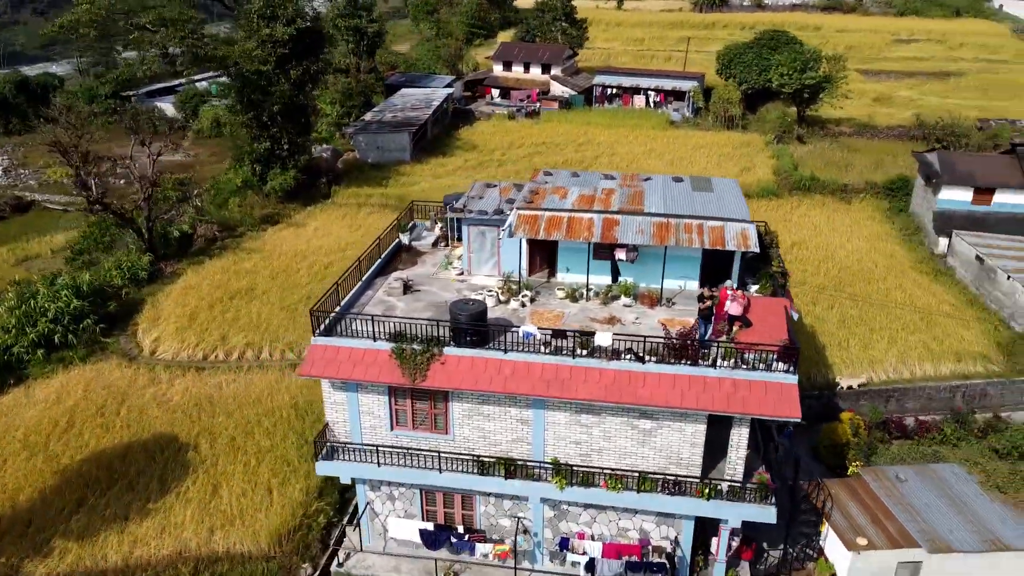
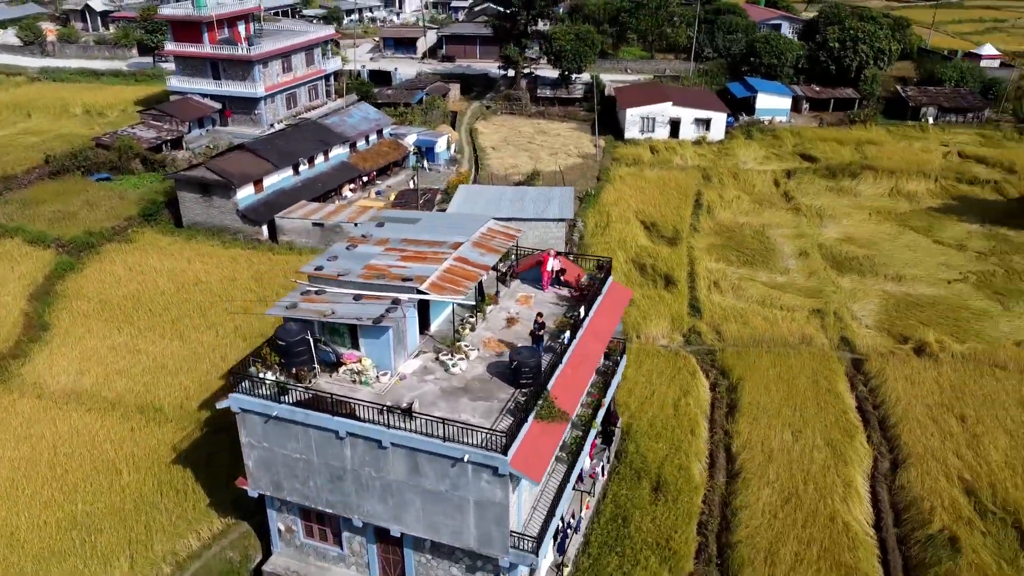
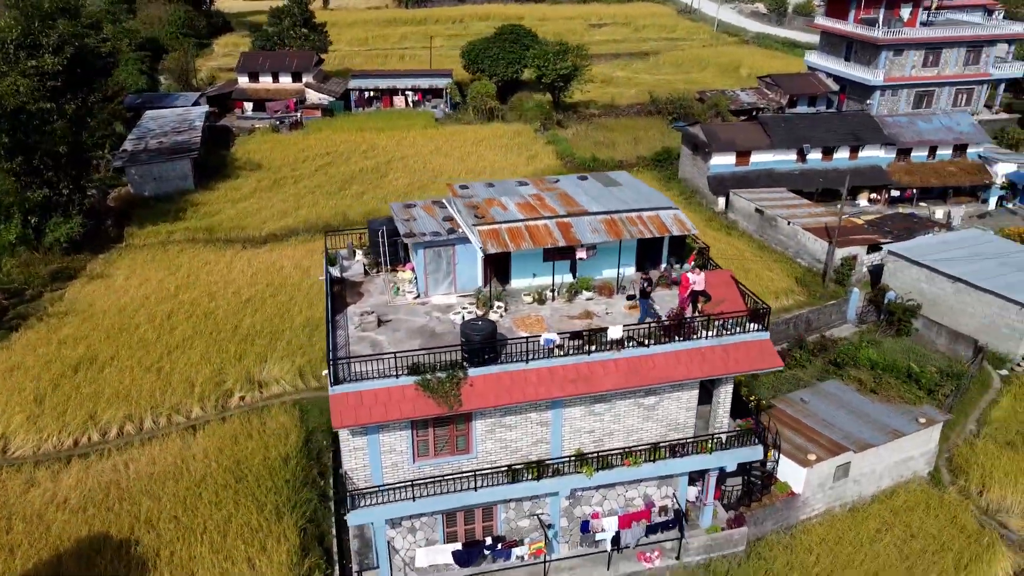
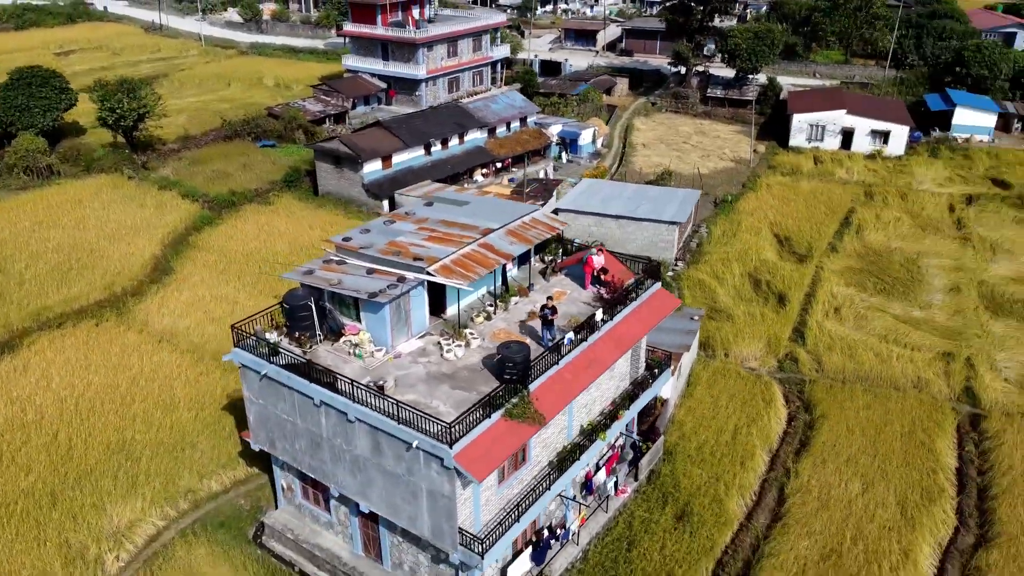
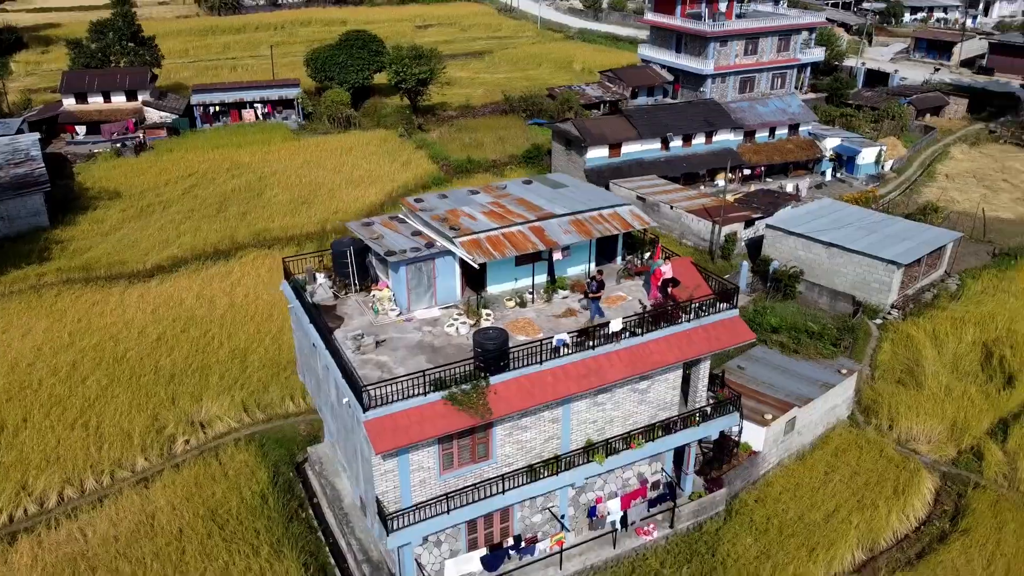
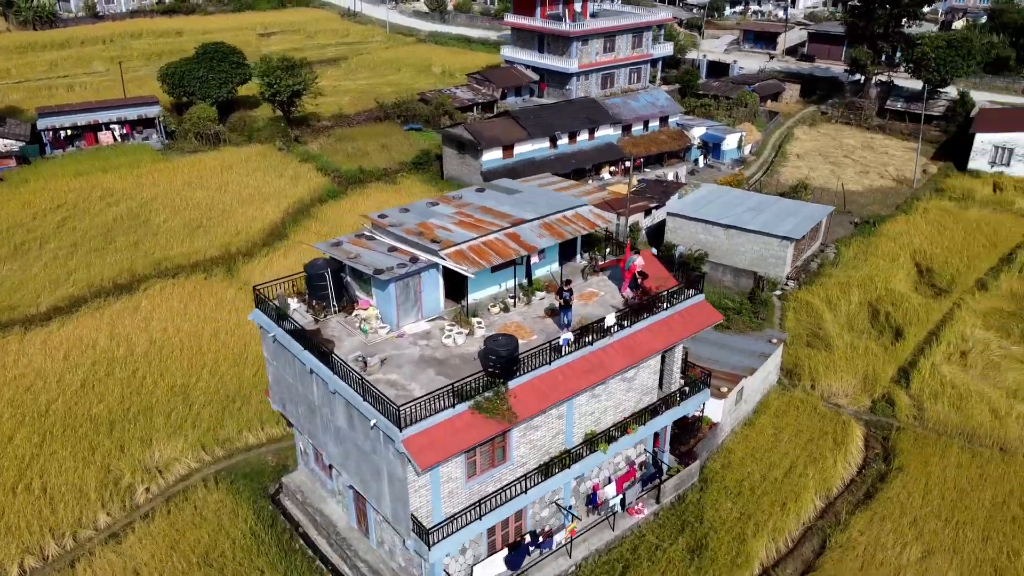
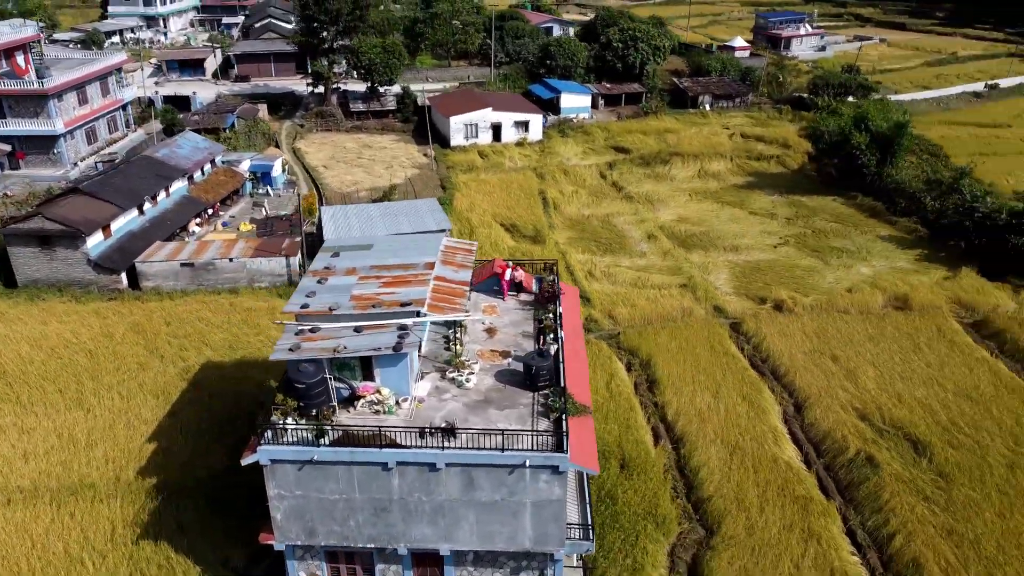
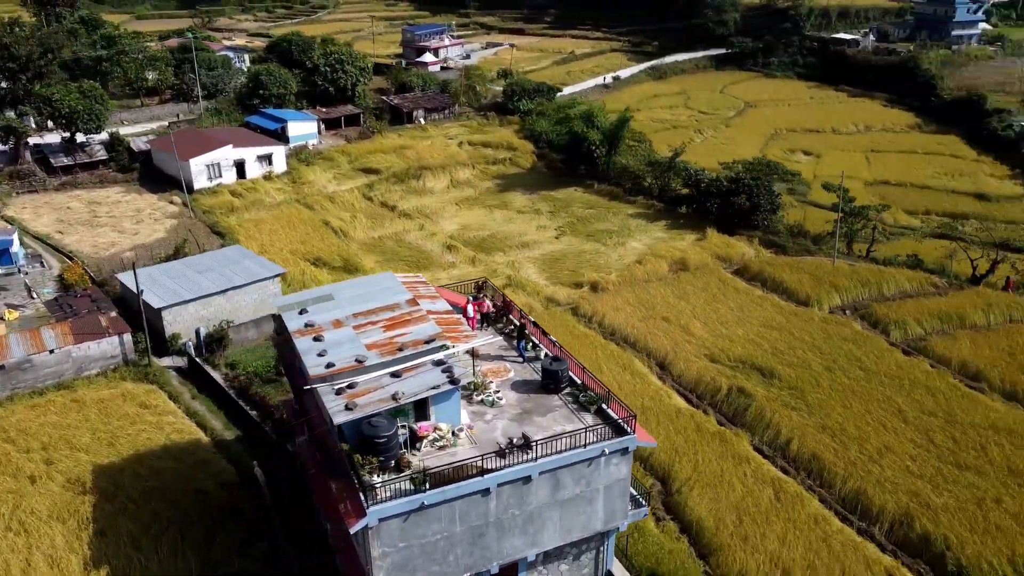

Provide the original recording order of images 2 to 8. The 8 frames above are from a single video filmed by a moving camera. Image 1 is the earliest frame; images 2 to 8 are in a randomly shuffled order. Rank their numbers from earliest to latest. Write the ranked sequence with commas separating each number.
3, 5, 6, 4, 2, 7, 8
